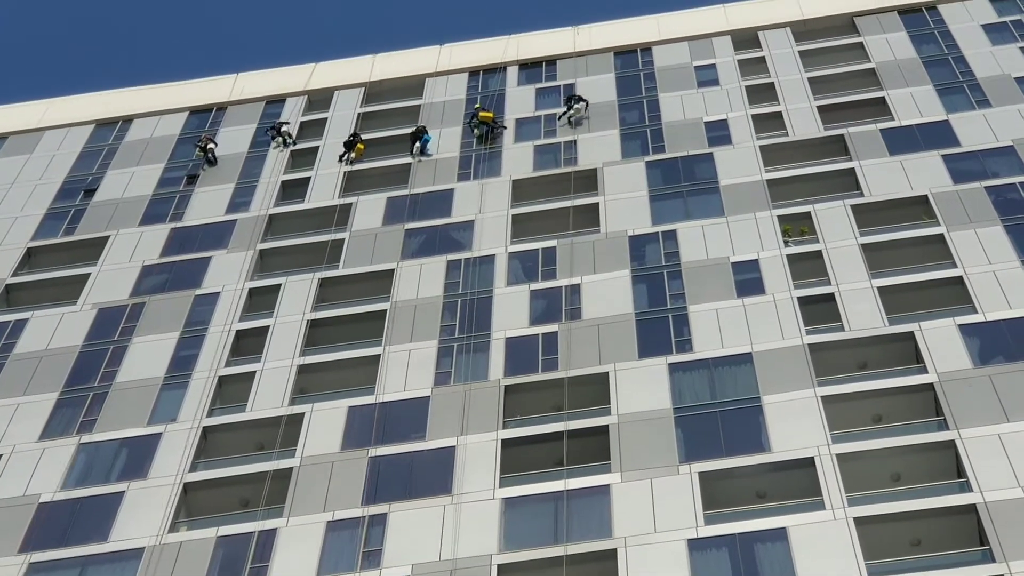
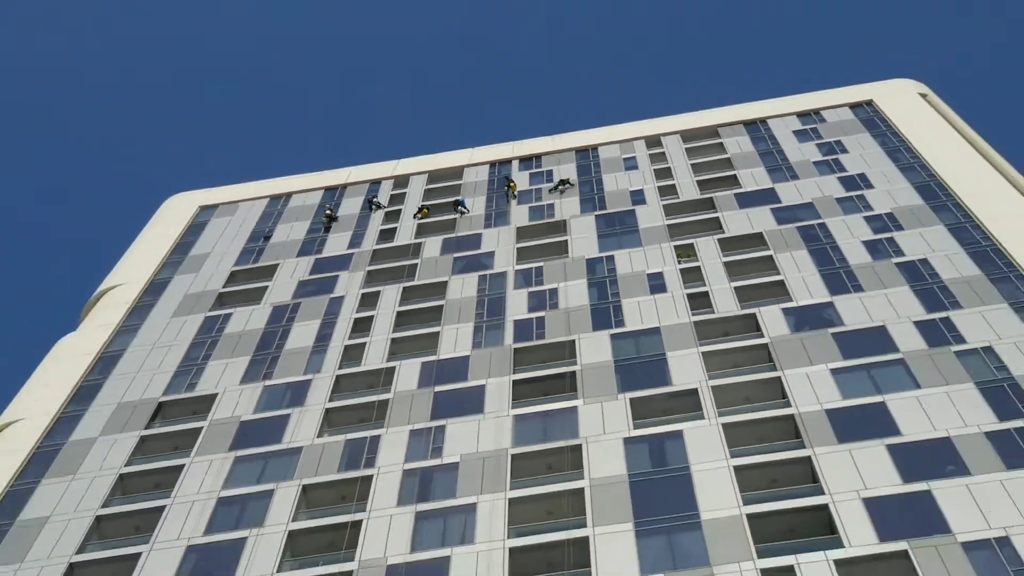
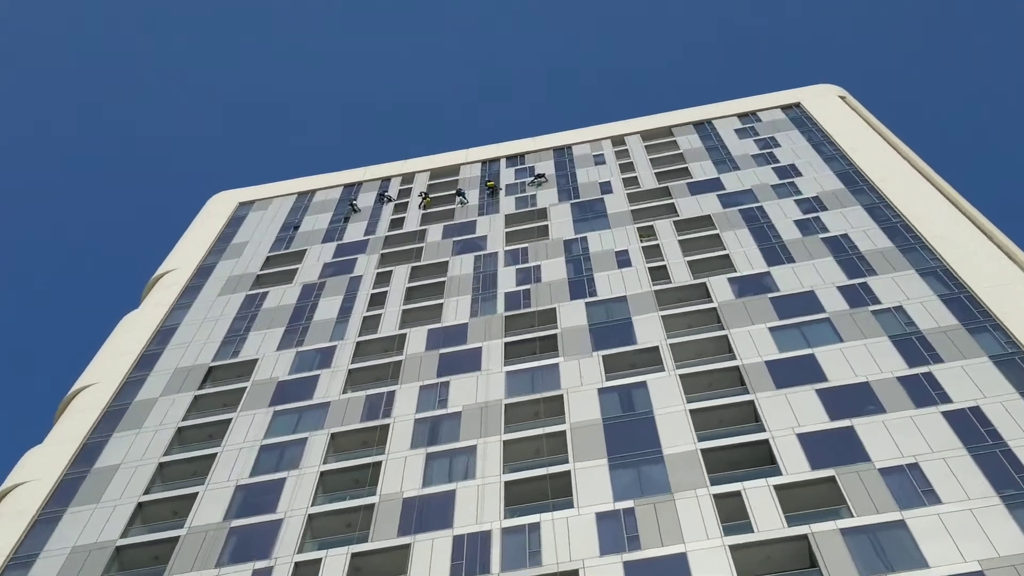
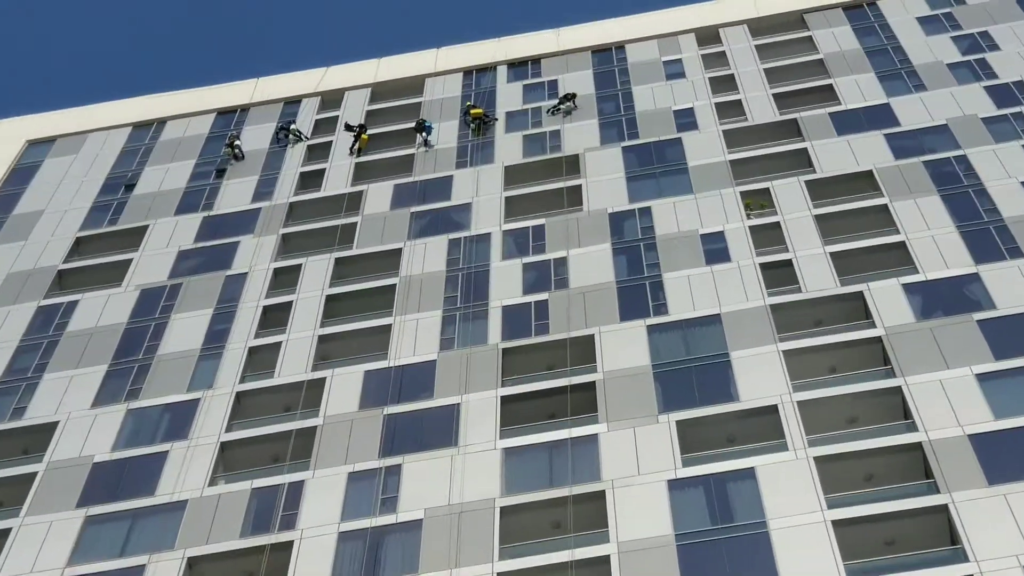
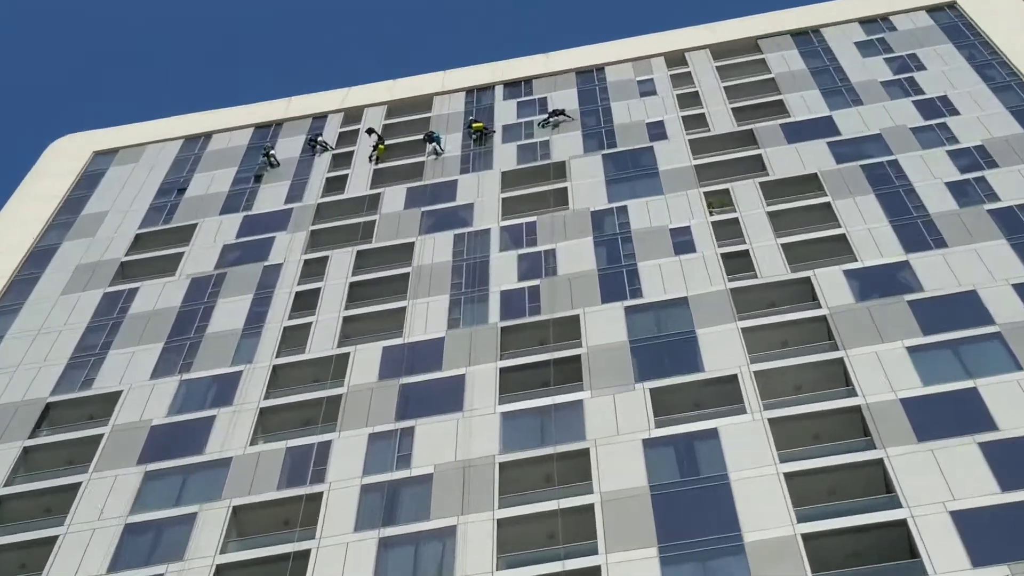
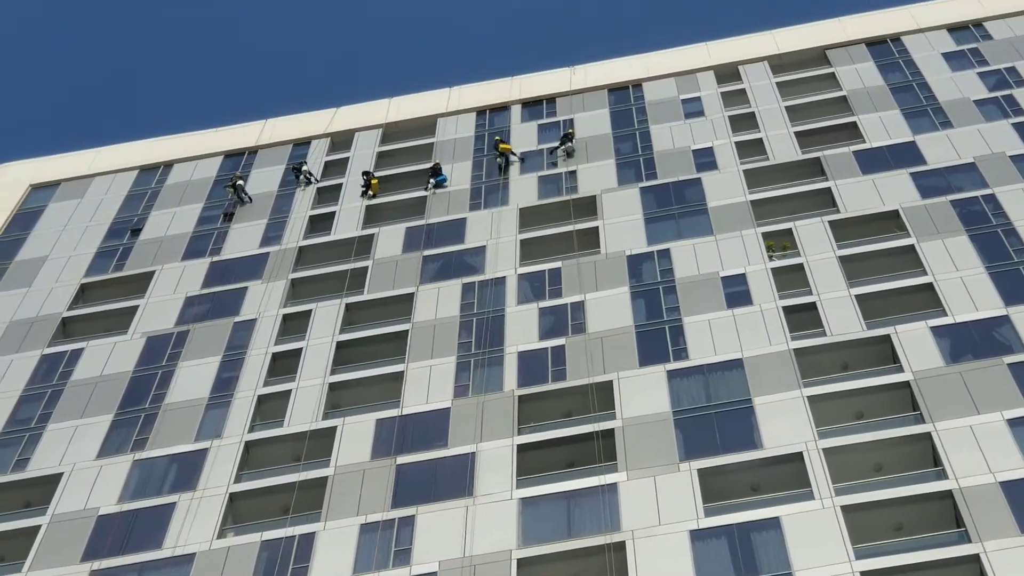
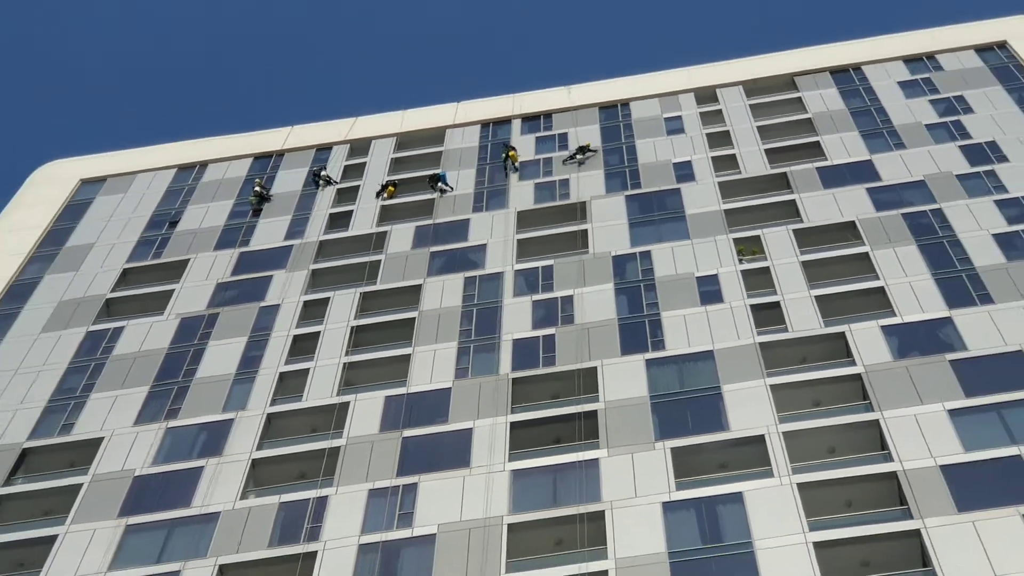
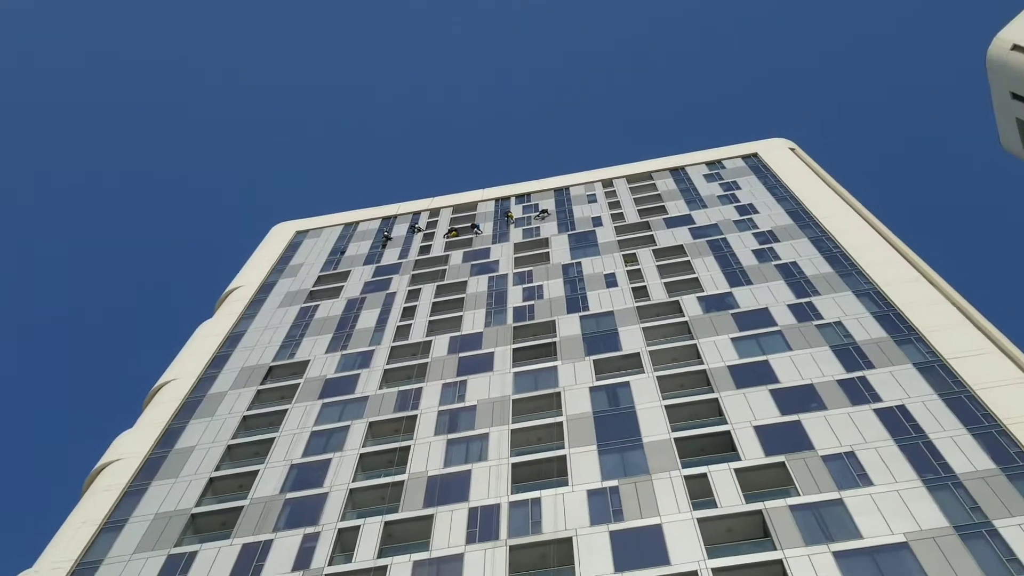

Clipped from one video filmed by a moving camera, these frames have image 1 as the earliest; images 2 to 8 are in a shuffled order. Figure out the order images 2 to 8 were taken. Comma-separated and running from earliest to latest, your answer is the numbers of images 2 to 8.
7, 2, 8, 3, 5, 4, 6
